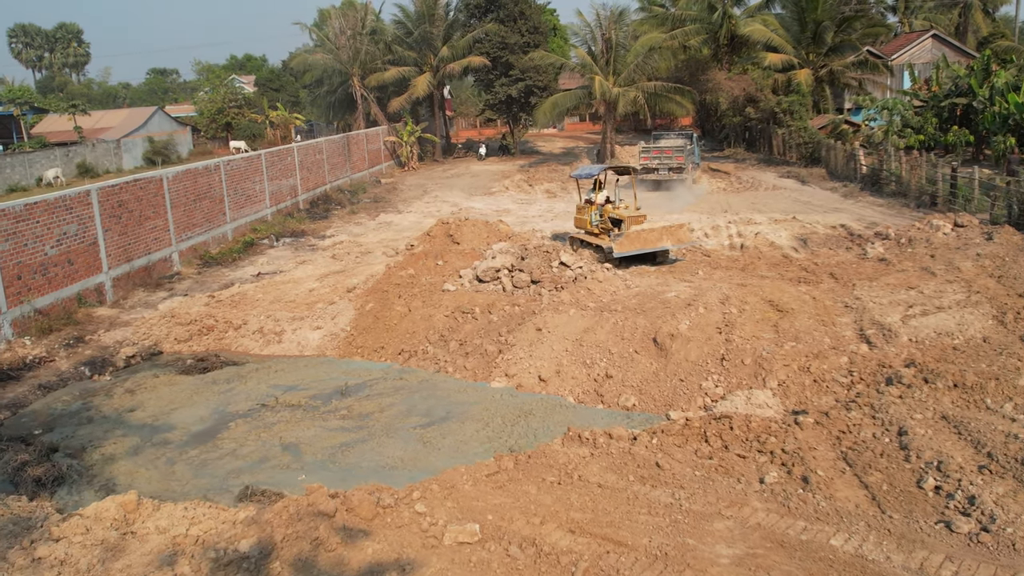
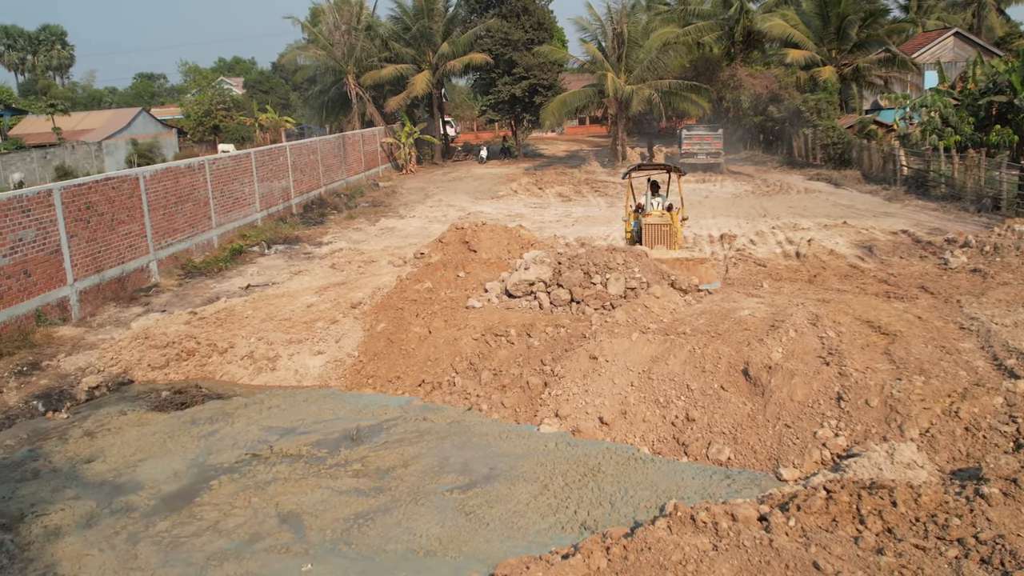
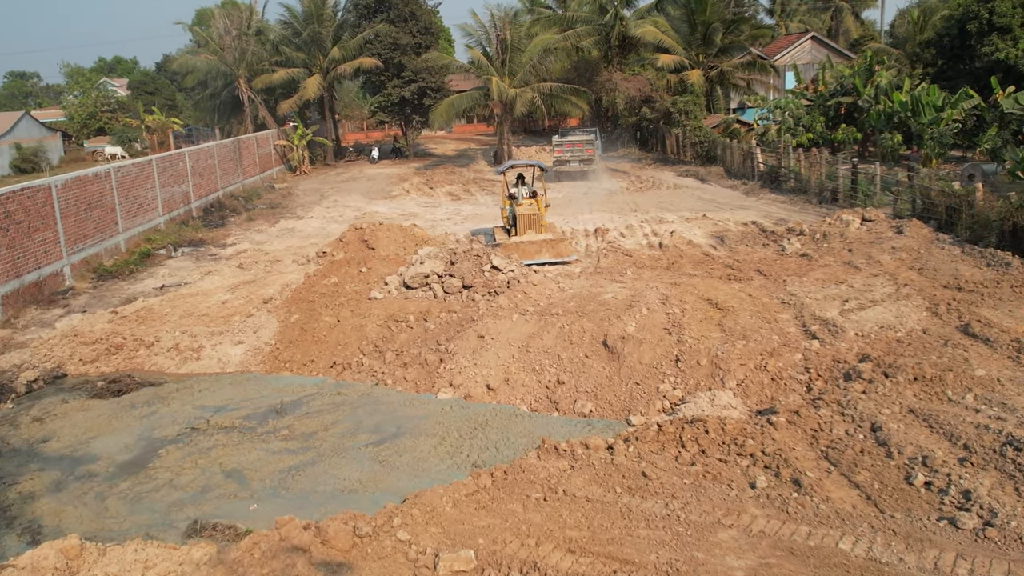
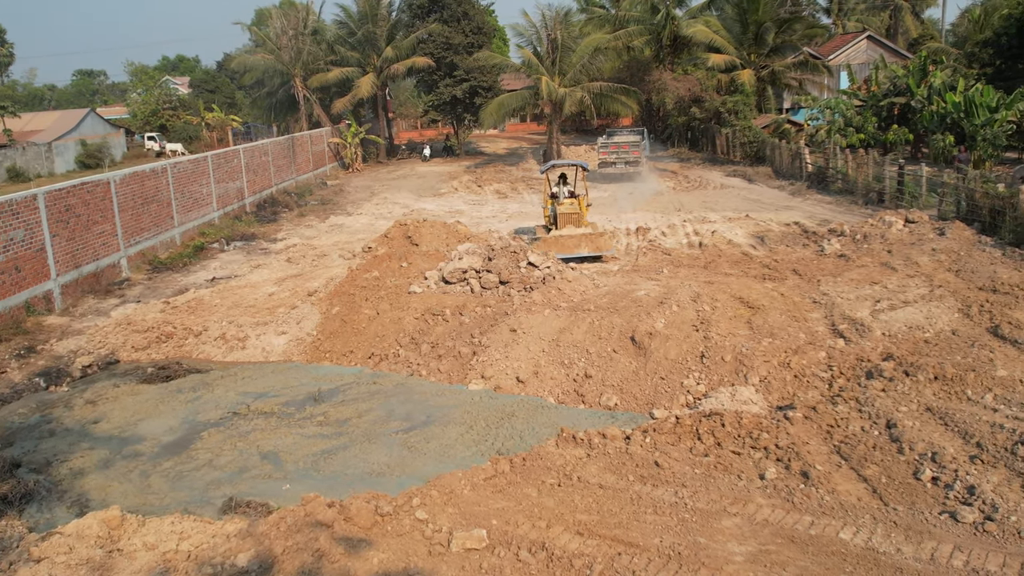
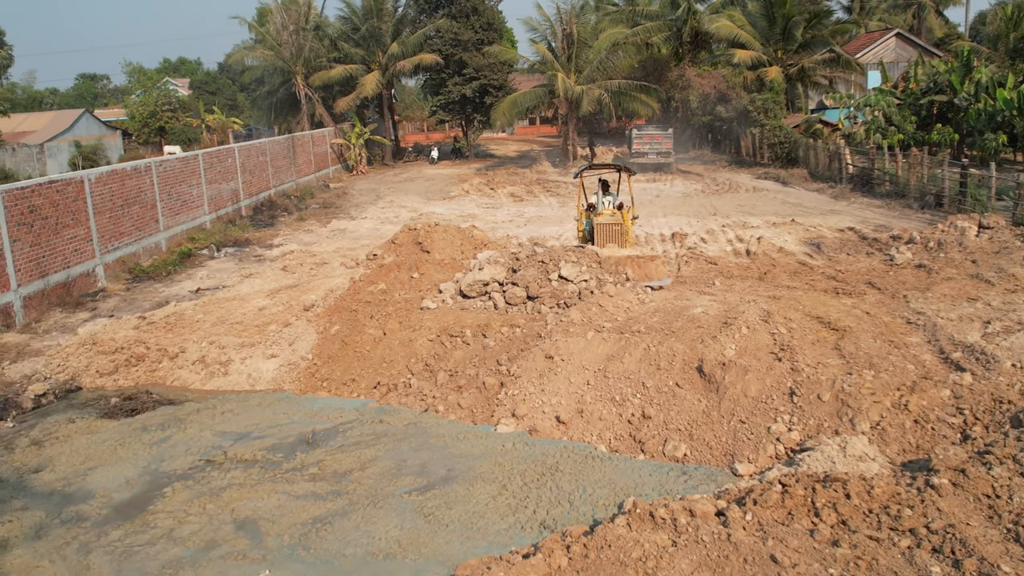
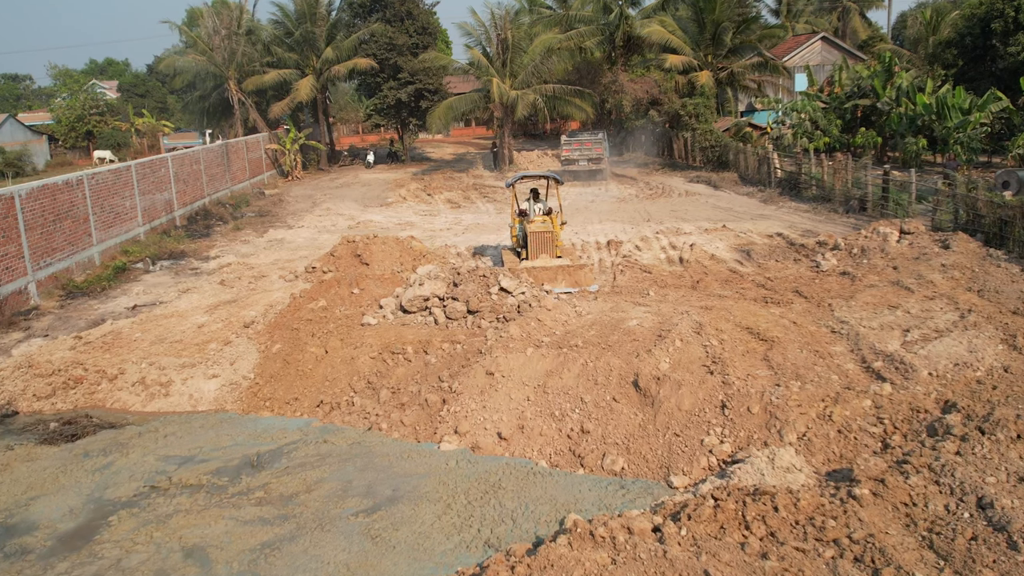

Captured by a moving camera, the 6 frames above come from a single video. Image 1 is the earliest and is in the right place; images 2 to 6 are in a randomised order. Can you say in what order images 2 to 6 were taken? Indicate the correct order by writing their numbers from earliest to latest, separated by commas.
4, 3, 6, 5, 2
